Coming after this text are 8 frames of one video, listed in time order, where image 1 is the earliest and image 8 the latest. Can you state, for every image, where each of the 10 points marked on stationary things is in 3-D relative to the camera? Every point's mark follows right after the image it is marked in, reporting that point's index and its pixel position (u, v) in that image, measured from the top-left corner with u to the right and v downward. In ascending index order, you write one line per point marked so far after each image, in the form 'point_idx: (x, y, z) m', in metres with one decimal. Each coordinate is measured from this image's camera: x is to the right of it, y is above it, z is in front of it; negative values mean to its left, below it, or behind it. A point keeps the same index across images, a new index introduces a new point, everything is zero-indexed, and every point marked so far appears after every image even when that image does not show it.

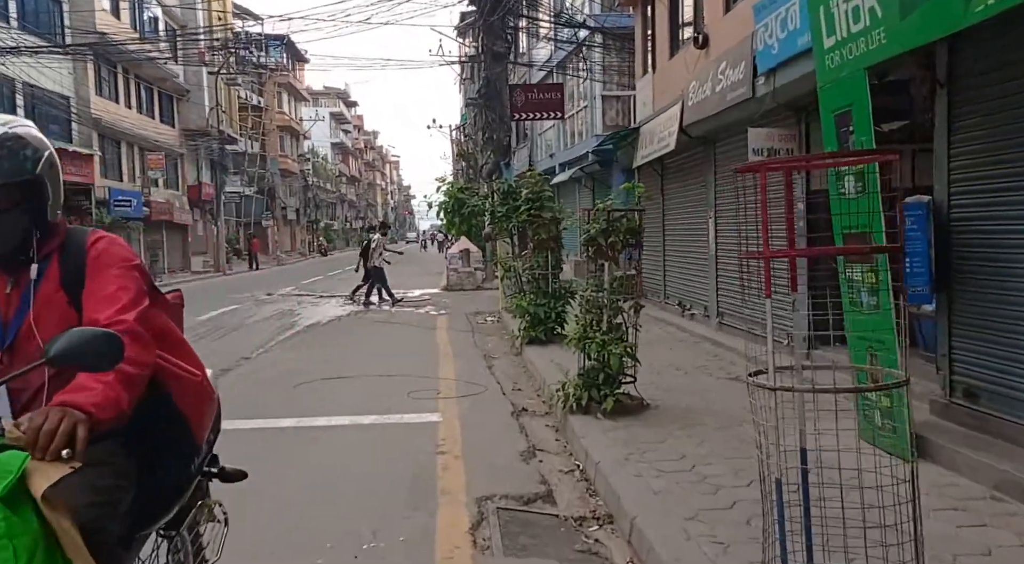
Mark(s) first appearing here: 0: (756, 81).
0: (+2.4, +2.0, +8.6) m
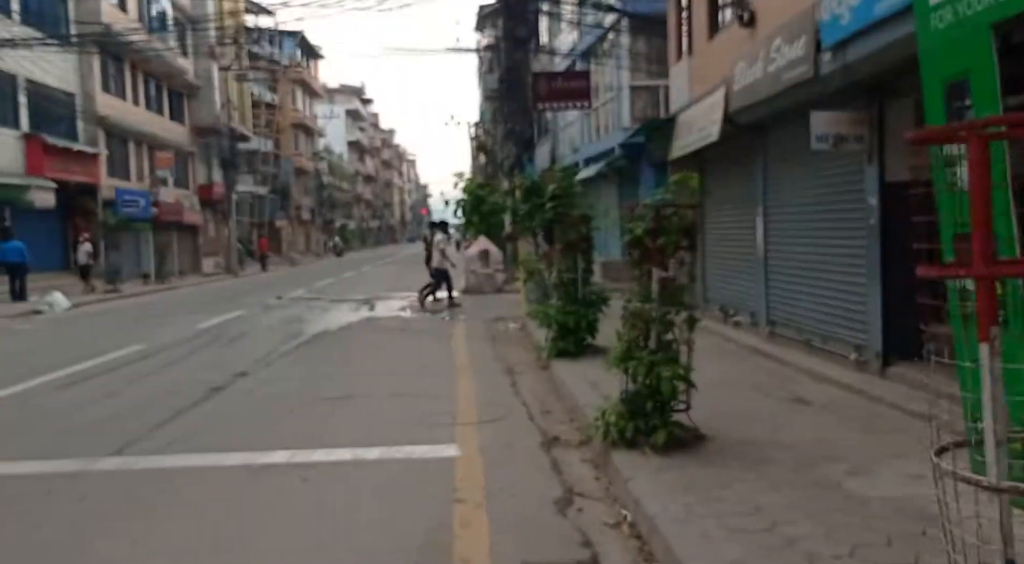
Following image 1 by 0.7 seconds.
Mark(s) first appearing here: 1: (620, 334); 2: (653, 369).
0: (+2.7, +1.9, +7.4) m
1: (+0.7, -0.4, +5.9) m
2: (+0.9, -0.6, +5.6) m
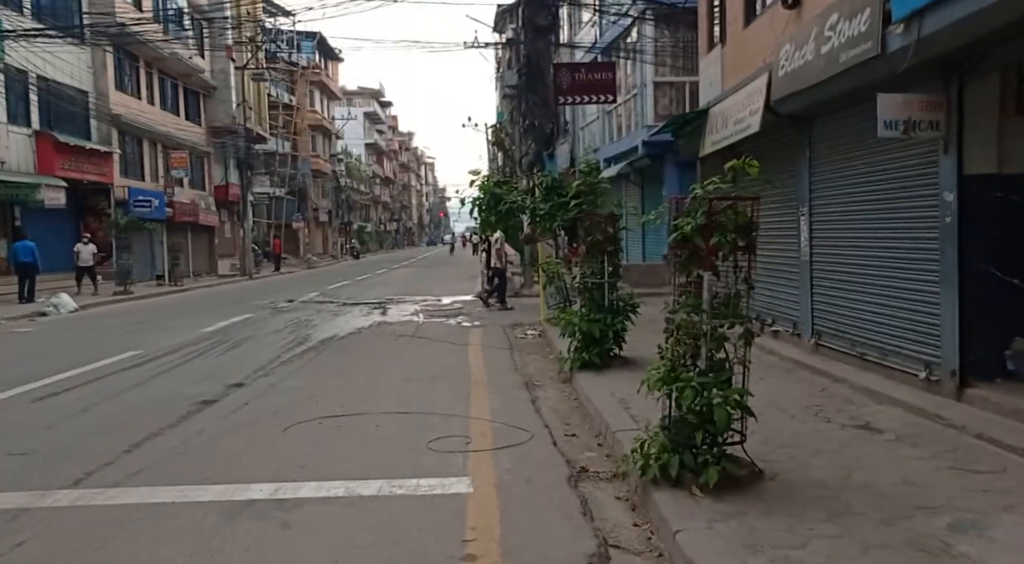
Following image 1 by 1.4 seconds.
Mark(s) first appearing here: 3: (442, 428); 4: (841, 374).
0: (+2.8, +1.9, +6.5) m
1: (+0.9, -0.4, +5.0) m
2: (+1.0, -0.6, +4.7) m
3: (-0.6, -1.2, +6.9) m
4: (+3.0, -0.8, +7.9) m
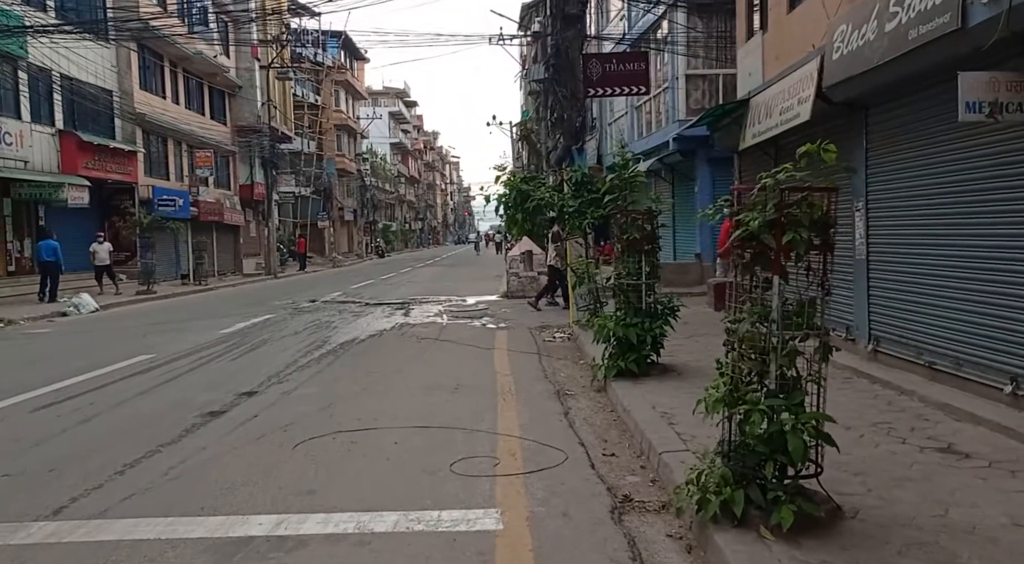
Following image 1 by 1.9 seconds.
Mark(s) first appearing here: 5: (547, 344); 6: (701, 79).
0: (+3.1, +1.9, +5.8) m
1: (+1.1, -0.4, +4.3) m
2: (+1.2, -0.6, +4.0) m
3: (-0.3, -1.2, +6.2) m
4: (+3.3, -0.9, +7.1) m
5: (+0.5, -0.9, +12.2) m
6: (+4.3, +4.5, +19.1) m
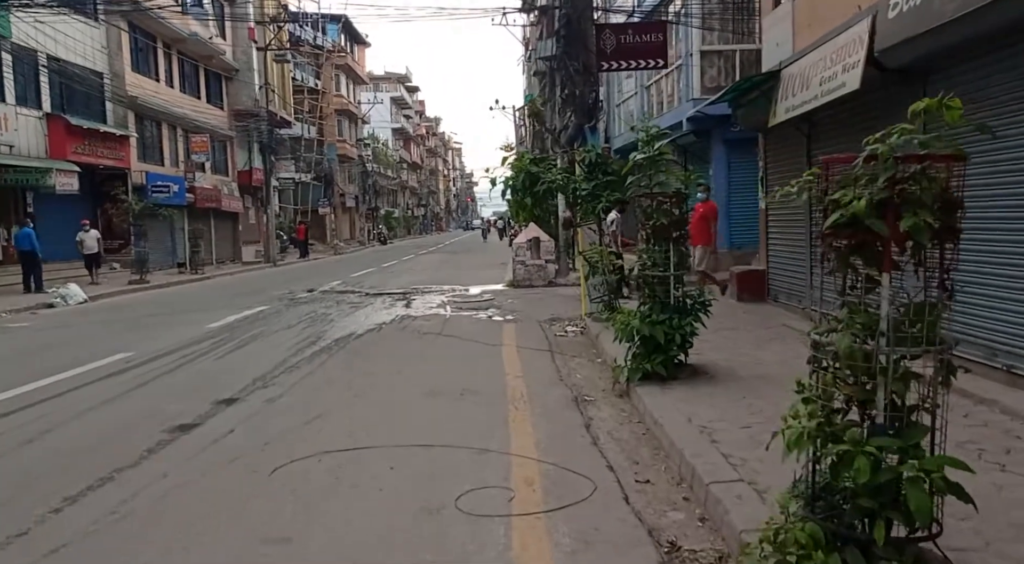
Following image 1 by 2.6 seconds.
0: (+3.1, +1.9, +4.7) m
1: (+1.1, -0.4, +3.3) m
2: (+1.3, -0.6, +3.0) m
3: (-0.2, -1.2, +5.3) m
4: (+3.4, -0.8, +6.2) m
5: (+0.6, -0.8, +11.3) m
6: (+4.4, +4.8, +18.0) m
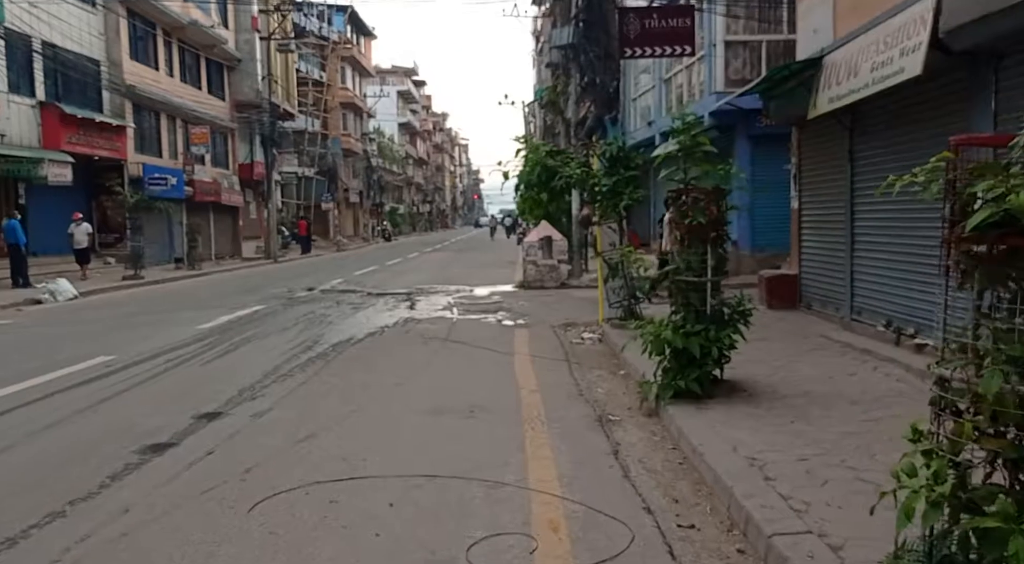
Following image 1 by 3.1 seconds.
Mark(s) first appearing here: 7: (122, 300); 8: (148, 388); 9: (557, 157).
0: (+3.3, +1.8, +3.9) m
1: (+1.3, -0.5, +2.5) m
2: (+1.4, -0.7, +2.2) m
3: (-0.1, -1.2, +4.4) m
4: (+3.5, -0.9, +5.3) m
5: (+0.8, -0.8, +10.4) m
6: (+4.6, +4.7, +17.1) m
7: (-8.5, -0.4, +18.7) m
8: (-3.5, -1.0, +8.2) m
9: (+0.6, +1.7, +12.0) m
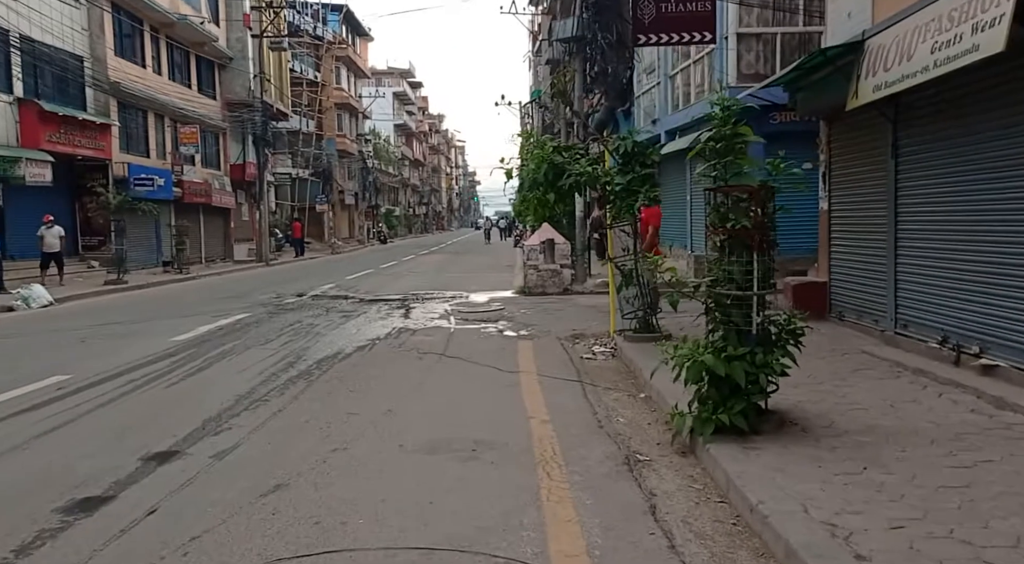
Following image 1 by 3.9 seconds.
0: (+3.4, +1.7, +2.8) m
1: (+1.3, -0.6, +1.4) m
2: (+1.5, -0.8, +1.1) m
3: (0.0, -1.3, +3.4) m
4: (+3.6, -1.0, +4.3) m
5: (+0.8, -0.9, +9.4) m
6: (+4.6, +4.6, +16.1) m
7: (-8.5, -0.5, +17.6) m
8: (-3.4, -1.1, +7.1) m
9: (+0.6, +1.6, +10.9) m
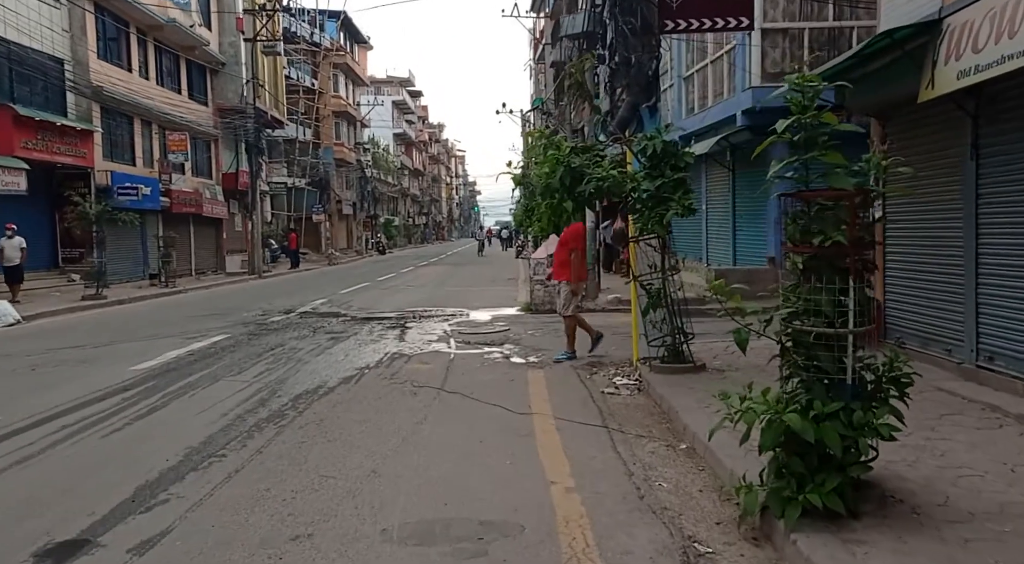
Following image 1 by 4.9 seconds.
0: (+3.5, +1.6, +1.4) m
1: (+1.4, -0.7, 0.0) m
2: (+1.6, -0.9, -0.3) m
3: (+0.1, -1.5, +1.9) m
4: (+3.7, -1.1, +2.8) m
5: (+0.9, -1.1, +7.9) m
6: (+4.7, +4.3, +14.7) m
7: (-8.4, -0.8, +16.2) m
8: (-3.3, -1.3, +5.6) m
9: (+0.7, +1.4, +9.5) m
